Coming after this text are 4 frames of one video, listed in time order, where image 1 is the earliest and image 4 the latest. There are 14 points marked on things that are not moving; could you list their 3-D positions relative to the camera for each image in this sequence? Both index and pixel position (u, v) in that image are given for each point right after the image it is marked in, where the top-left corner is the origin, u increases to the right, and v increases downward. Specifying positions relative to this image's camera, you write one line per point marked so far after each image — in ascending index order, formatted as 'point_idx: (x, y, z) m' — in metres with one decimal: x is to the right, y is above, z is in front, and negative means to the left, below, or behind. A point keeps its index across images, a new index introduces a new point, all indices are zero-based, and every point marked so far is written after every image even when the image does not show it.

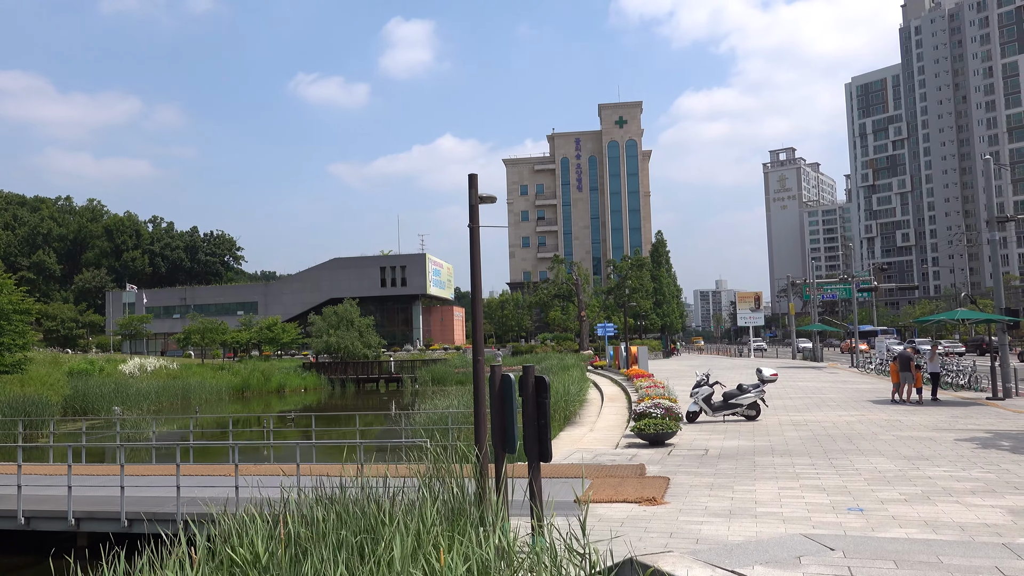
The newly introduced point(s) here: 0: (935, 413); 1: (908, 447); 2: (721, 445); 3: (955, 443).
0: (+7.6, -2.3, +13.7) m
1: (+5.1, -2.1, +9.8) m
2: (+2.9, -2.2, +10.8) m
3: (+5.9, -2.1, +10.2) m
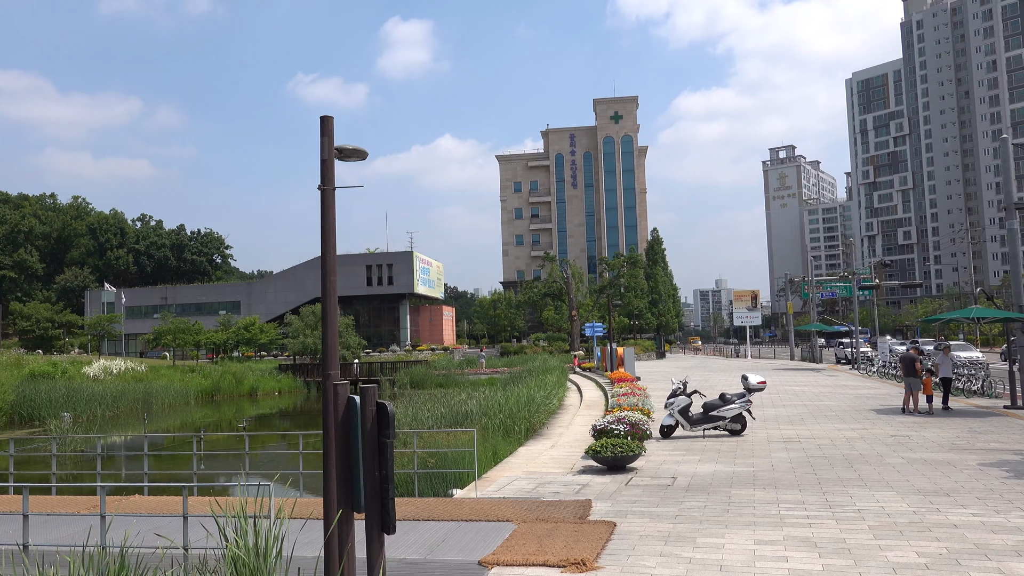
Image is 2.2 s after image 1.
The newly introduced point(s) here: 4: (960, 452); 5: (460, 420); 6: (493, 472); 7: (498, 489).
0: (+6.8, -2.2, +11.8) m
1: (+4.2, -2.0, +7.9) m
2: (+2.1, -2.1, +8.9) m
3: (+5.1, -2.0, +8.3) m
4: (+5.6, -2.0, +9.4) m
5: (-1.0, -2.4, +14.0) m
6: (-0.2, -2.5, +10.2) m
7: (-0.2, -2.2, +8.4) m
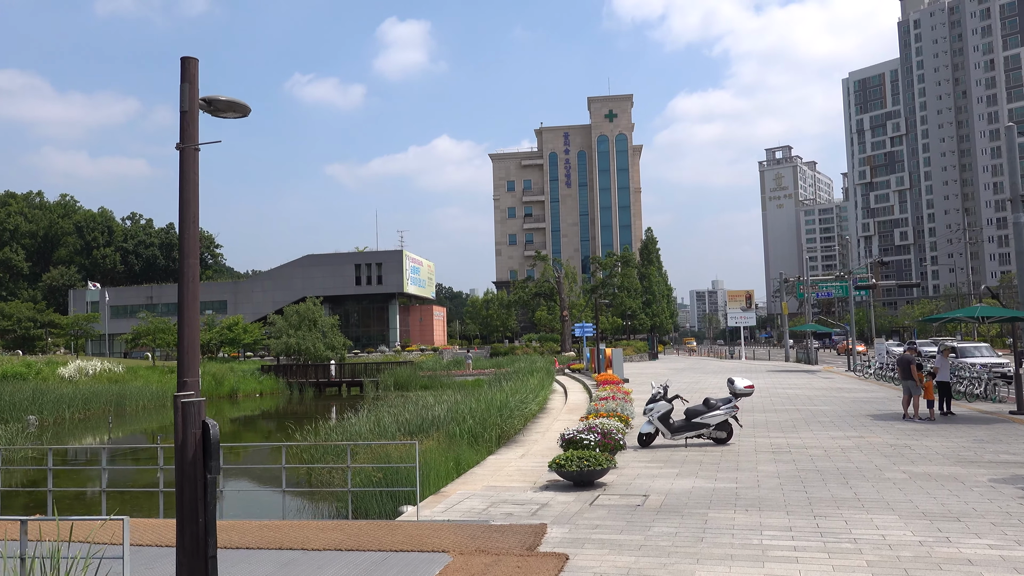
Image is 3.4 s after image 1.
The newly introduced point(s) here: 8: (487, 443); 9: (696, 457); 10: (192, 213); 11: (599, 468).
0: (+6.3, -2.1, +10.8) m
1: (+3.8, -1.9, +6.9) m
2: (+1.6, -2.1, +7.9) m
3: (+4.6, -1.9, +7.3) m
4: (+5.1, -2.0, +8.4) m
5: (-1.5, -2.4, +13.0) m
6: (-0.7, -2.4, +9.2) m
7: (-0.6, -2.2, +7.4) m
8: (-0.4, -2.6, +12.6) m
9: (+2.4, -2.2, +9.8) m
10: (-1.6, +0.4, +3.8) m
11: (+0.9, -1.9, +8.0) m
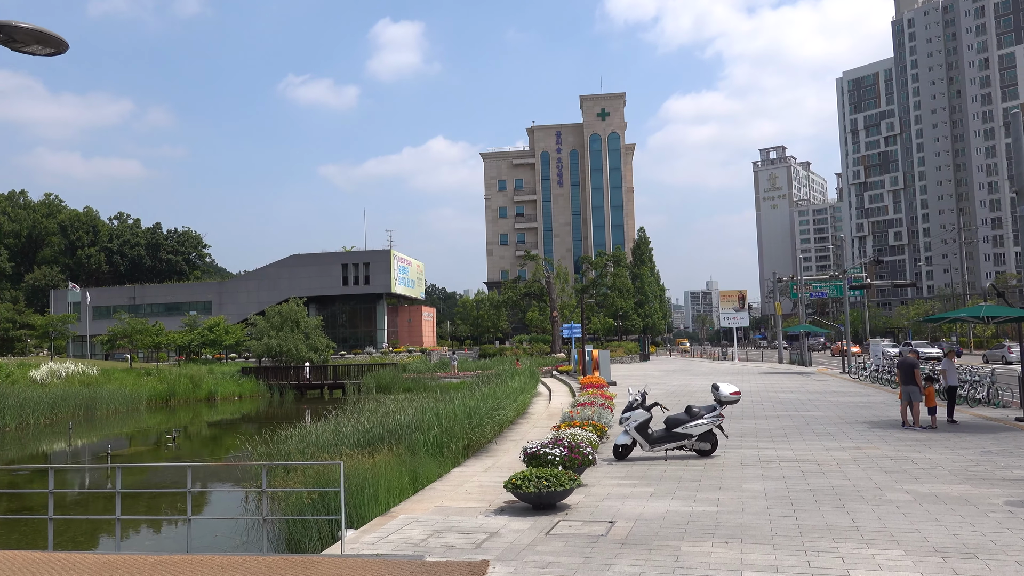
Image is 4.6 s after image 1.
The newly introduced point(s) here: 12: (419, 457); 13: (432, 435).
0: (+5.8, -2.1, +9.9) m
1: (+3.3, -1.9, +5.9) m
2: (+1.2, -2.0, +6.9) m
3: (+4.2, -1.9, +6.3) m
4: (+4.6, -1.9, +7.5) m
5: (-2.0, -2.3, +12.0) m
6: (-1.2, -2.4, +8.2) m
7: (-1.1, -2.1, +6.4) m
8: (-0.9, -2.5, +11.6) m
9: (+1.9, -2.1, +8.8) m
10: (-2.0, +0.4, +2.8) m
11: (+0.5, -1.9, +7.0) m
12: (-1.3, -2.4, +10.9) m
13: (-1.2, -2.3, +11.8) m
